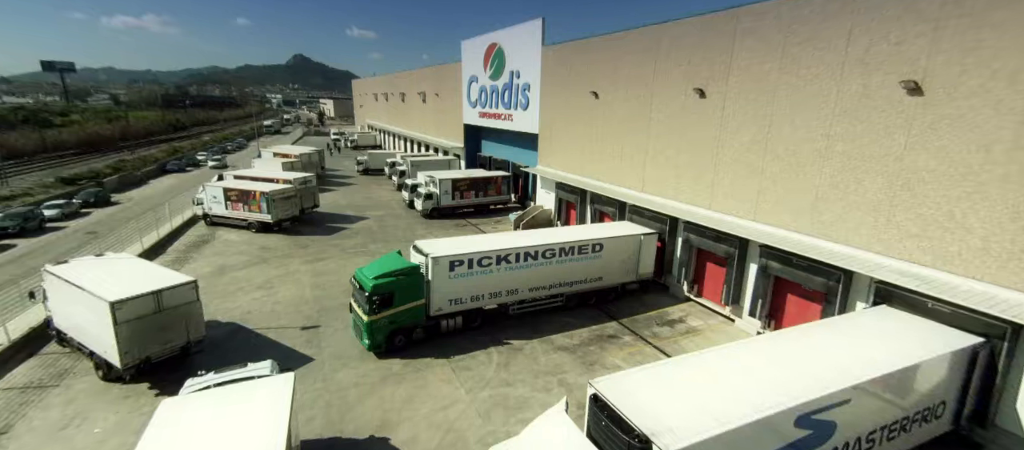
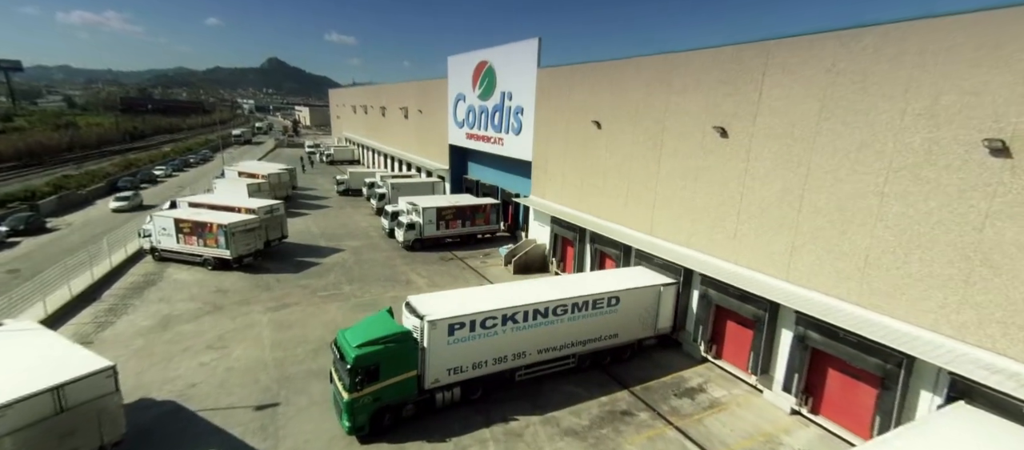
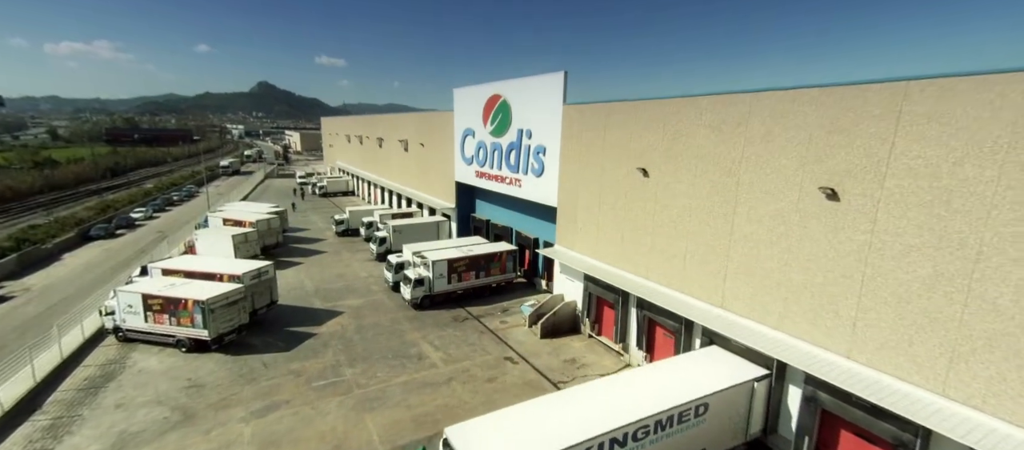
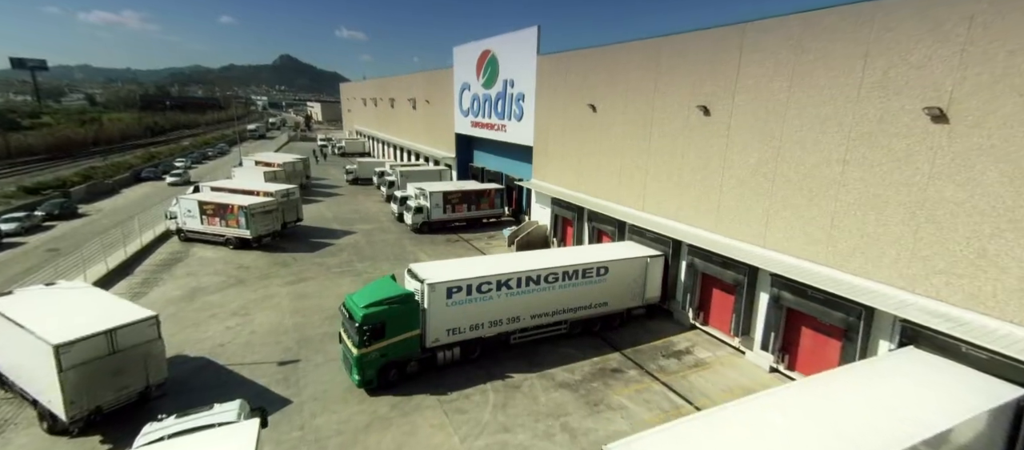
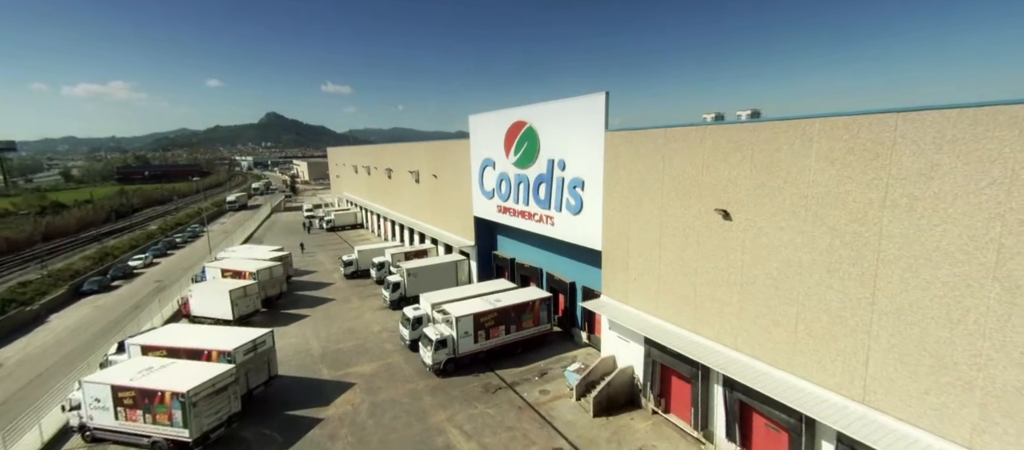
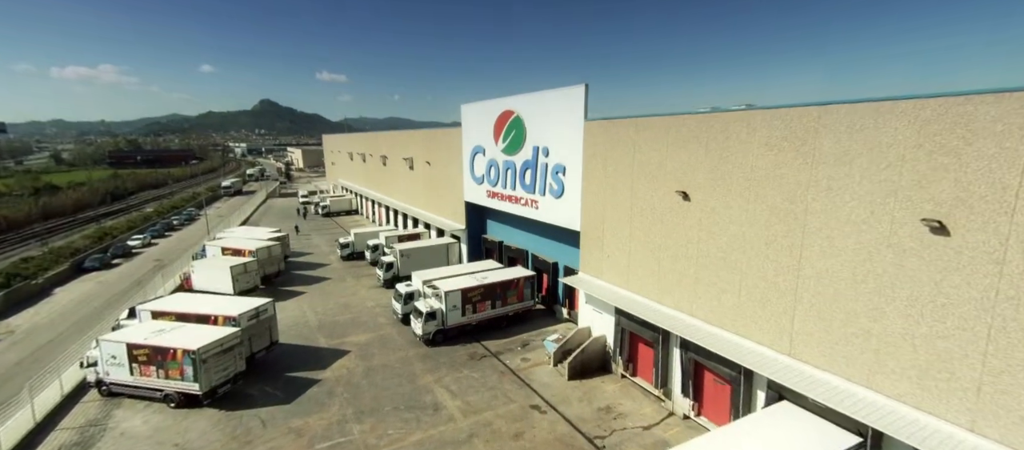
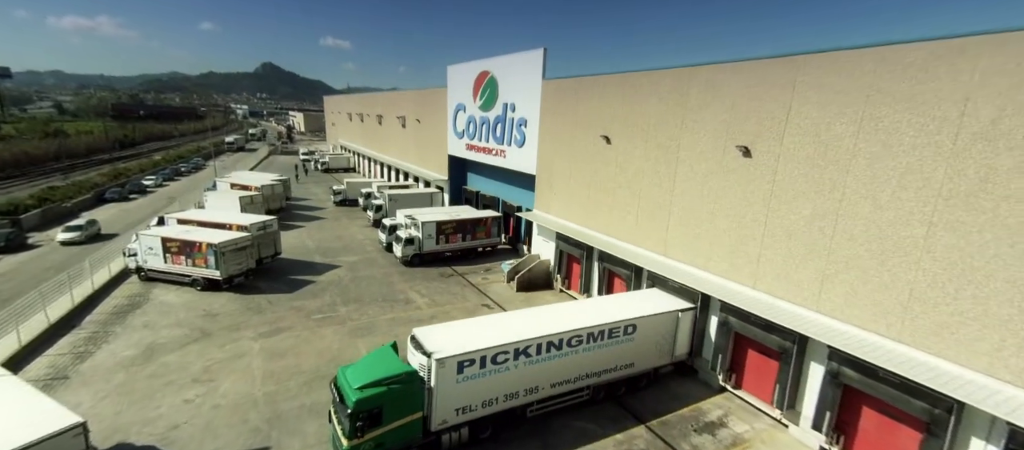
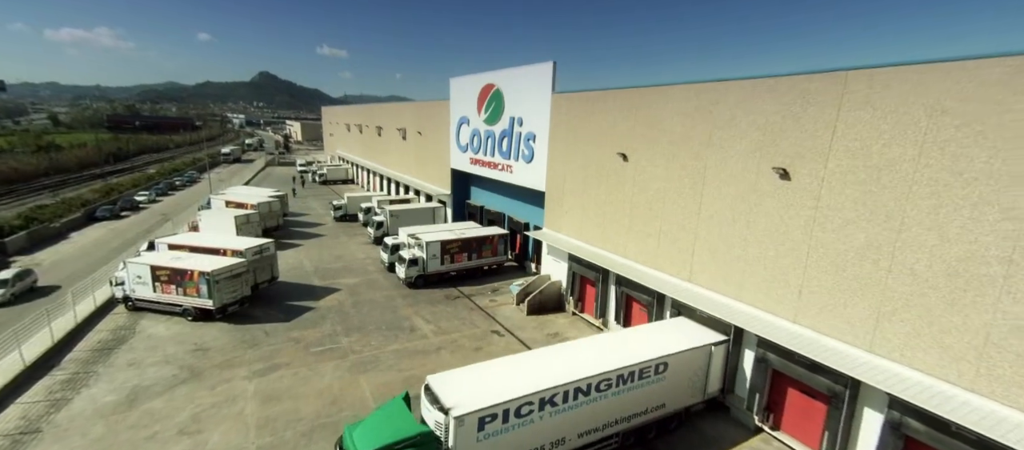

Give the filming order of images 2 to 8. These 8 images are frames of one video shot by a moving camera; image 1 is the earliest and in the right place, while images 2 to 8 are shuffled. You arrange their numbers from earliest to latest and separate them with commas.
4, 2, 7, 8, 3, 6, 5
